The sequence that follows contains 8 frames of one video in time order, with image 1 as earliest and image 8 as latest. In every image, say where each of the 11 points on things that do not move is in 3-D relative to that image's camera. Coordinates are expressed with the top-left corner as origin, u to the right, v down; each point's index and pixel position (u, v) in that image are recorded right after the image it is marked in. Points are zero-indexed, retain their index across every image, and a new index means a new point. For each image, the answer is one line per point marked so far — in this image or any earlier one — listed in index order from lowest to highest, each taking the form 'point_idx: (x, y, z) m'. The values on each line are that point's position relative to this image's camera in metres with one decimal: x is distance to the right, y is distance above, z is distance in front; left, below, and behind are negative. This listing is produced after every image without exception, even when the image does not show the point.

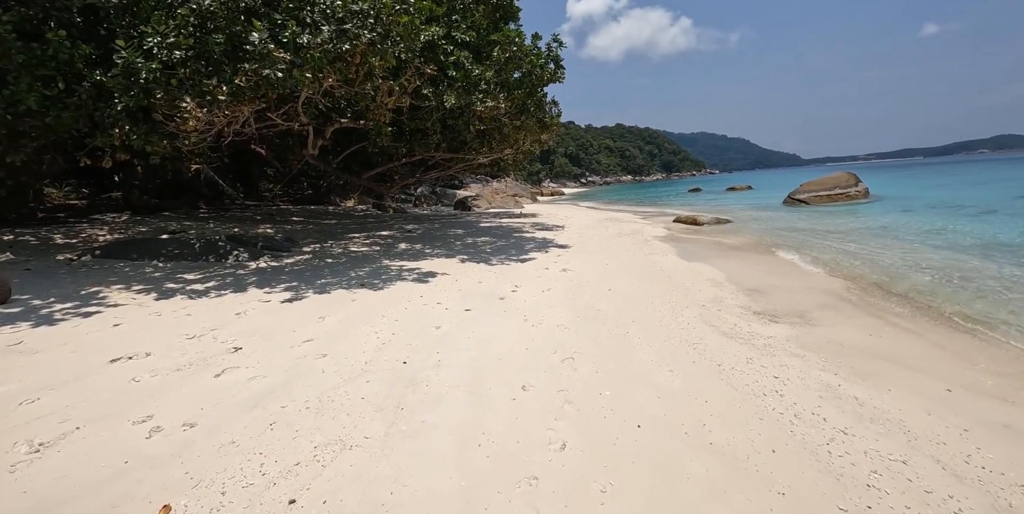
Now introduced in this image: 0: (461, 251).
0: (-1.4, +0.2, +10.4) m
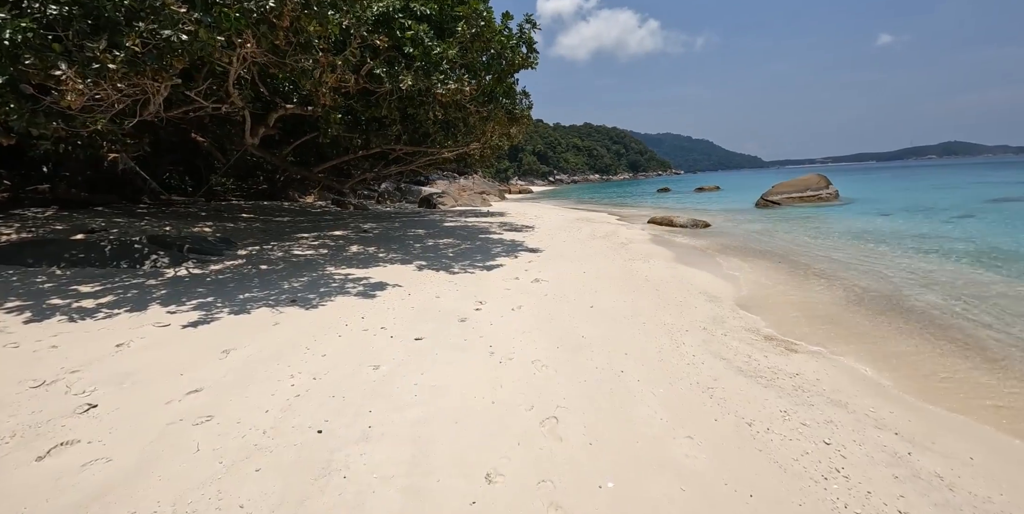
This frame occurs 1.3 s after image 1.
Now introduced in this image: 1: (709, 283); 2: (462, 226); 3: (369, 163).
0: (-2.1, +0.1, +9.2) m
1: (+3.3, -0.3, +6.7) m
2: (-1.8, +1.1, +14.0) m
3: (-6.7, +4.4, +18.5) m
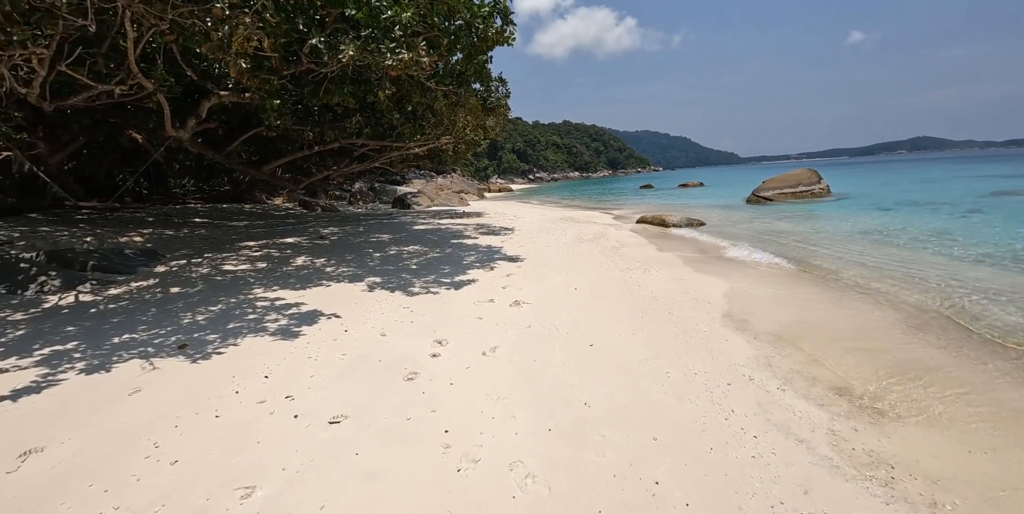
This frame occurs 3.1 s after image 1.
0: (-2.6, -0.2, +7.7) m
1: (+3.0, -0.5, +5.4) m
2: (-2.5, +0.9, +12.4) m
3: (-7.7, +4.1, +16.7) m
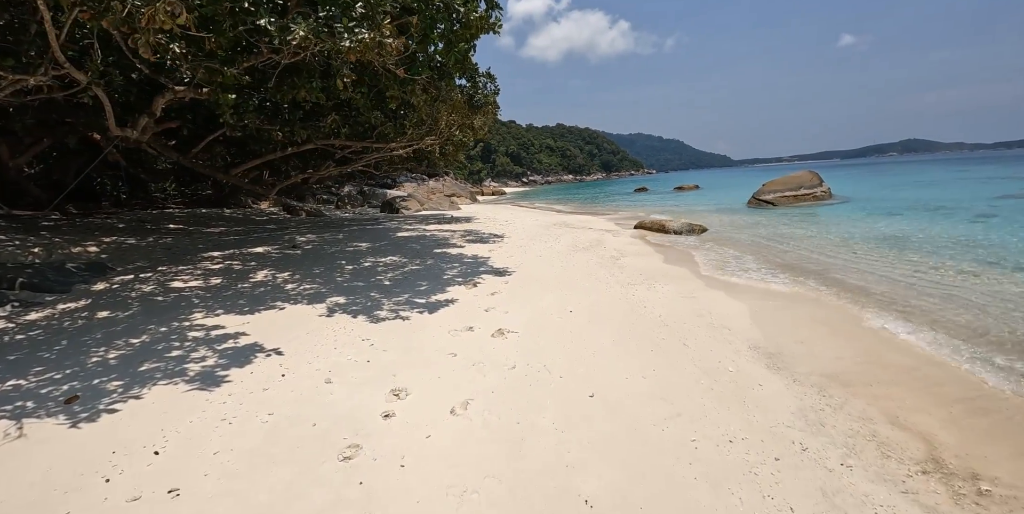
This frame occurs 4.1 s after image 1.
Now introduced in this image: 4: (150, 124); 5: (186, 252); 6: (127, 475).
0: (-2.8, -0.5, +6.7) m
1: (+2.8, -0.7, +4.6) m
2: (-2.8, +0.6, +11.5) m
3: (-8.1, +3.7, +15.7) m
4: (-8.7, +3.2, +9.6) m
5: (-9.6, +0.2, +11.8) m
6: (-2.4, -1.3, +2.5) m
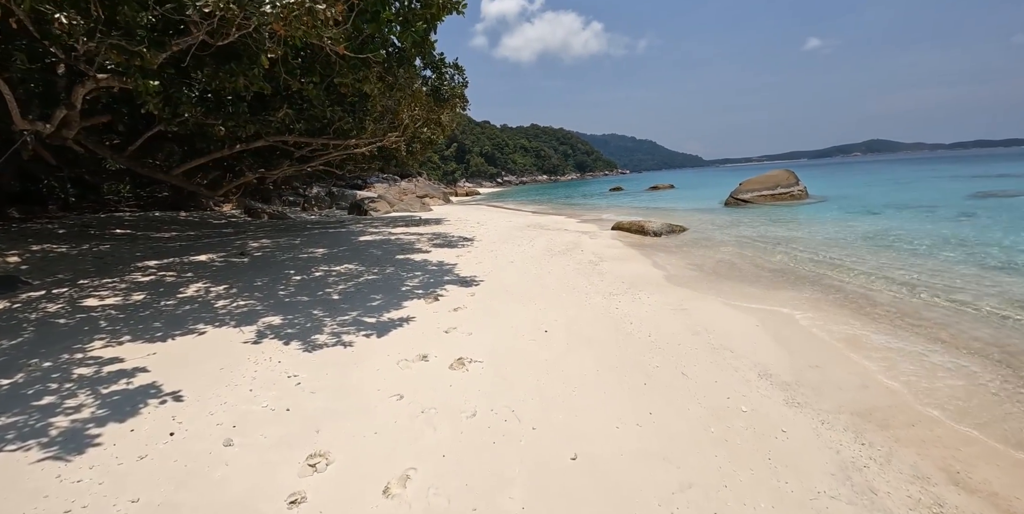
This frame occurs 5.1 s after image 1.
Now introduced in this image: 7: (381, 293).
0: (-3.3, -0.6, +5.8) m
1: (+2.4, -0.7, +4.0) m
2: (-3.6, +0.4, +10.6) m
3: (-9.1, +3.5, +14.5) m
4: (-9.4, +3.0, +8.4) m
5: (-10.4, -0.1, +10.5) m
6: (-2.6, -1.5, +1.6) m
7: (-1.8, -0.5, +5.6) m
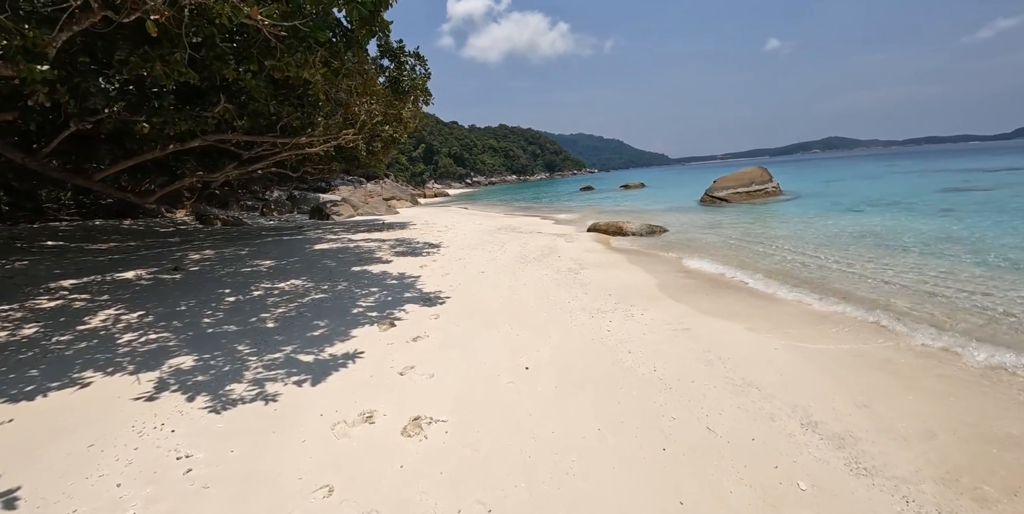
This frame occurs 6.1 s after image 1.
0: (-3.6, -0.9, +4.8) m
1: (+2.2, -0.8, +3.3) m
2: (-4.3, +0.2, +9.5) m
3: (-10.1, +3.0, +13.0) m
4: (-10.0, +2.6, +6.9) m
5: (-11.0, -0.5, +8.9) m
6: (-2.6, -1.7, +0.6) m
7: (-2.2, -0.7, +4.7) m
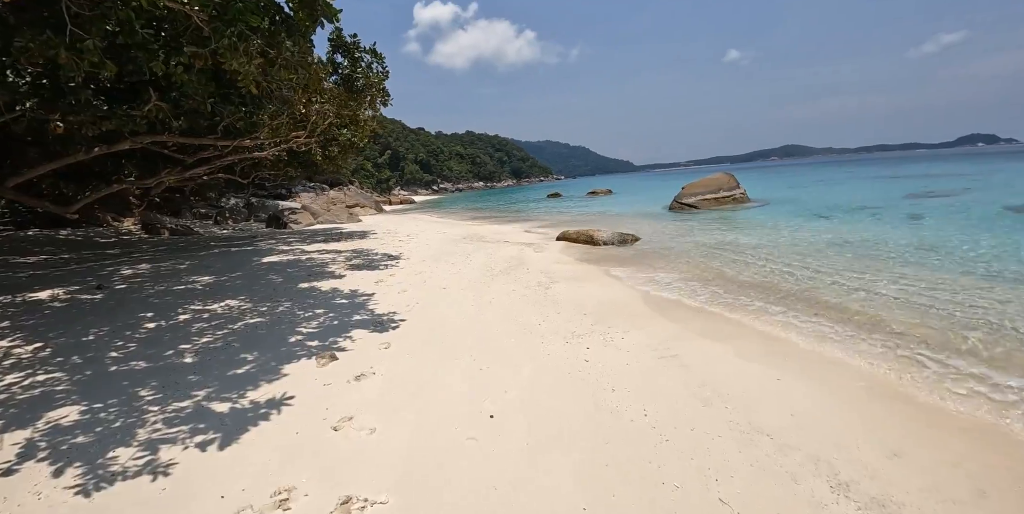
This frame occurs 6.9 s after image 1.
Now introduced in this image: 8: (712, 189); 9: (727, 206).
0: (-4.0, -1.1, +4.0) m
1: (+2.0, -1.0, +2.9) m
2: (-4.9, -0.1, +8.7) m
3: (-11.1, +2.6, +11.8) m
4: (-10.5, +2.2, +5.7) m
5: (-11.6, -0.9, +7.6) m
6: (-2.6, -1.8, -0.2) m
7: (-2.5, -0.9, +4.0) m
8: (+8.6, +2.9, +17.1) m
9: (+9.1, +2.2, +16.8) m
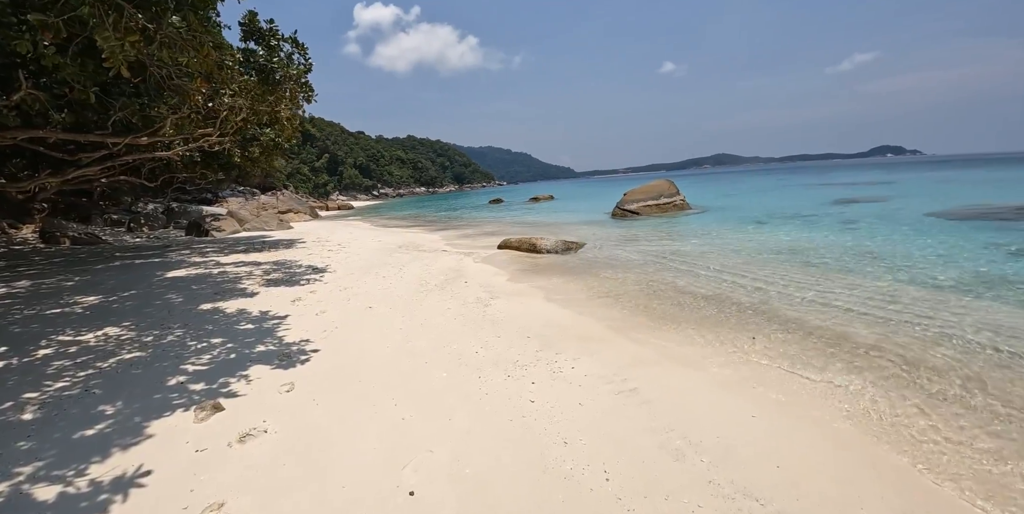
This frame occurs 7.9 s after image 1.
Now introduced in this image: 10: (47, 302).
0: (-4.5, -1.3, +3.0) m
1: (+1.5, -1.1, +2.7) m
2: (-6.0, -0.4, +7.6) m
3: (-12.5, +2.2, +10.0) m
4: (-11.2, +1.9, +4.1) m
5: (-12.5, -1.3, +5.8) m
6: (-2.7, -2.0, -0.9) m
7: (-3.0, -1.1, +3.2) m
8: (+6.5, +2.8, +17.5) m
9: (+7.0, +2.0, +17.2) m
10: (-8.0, -0.8, +6.9) m
